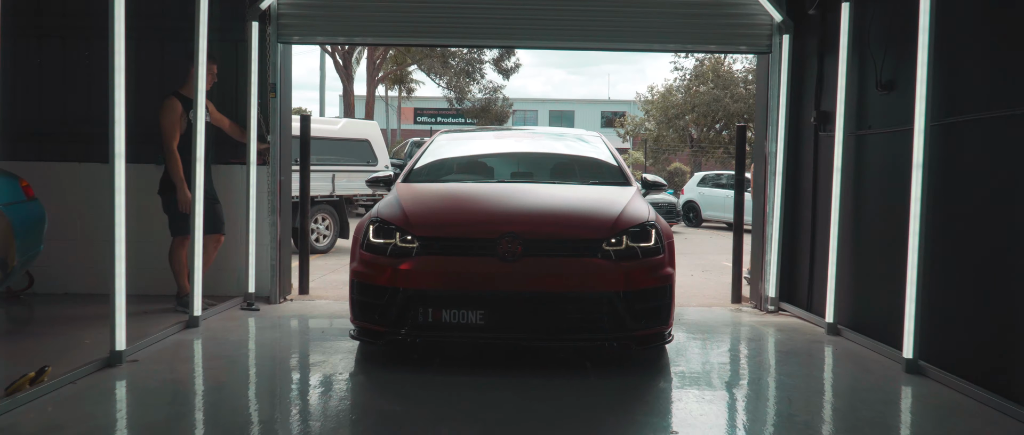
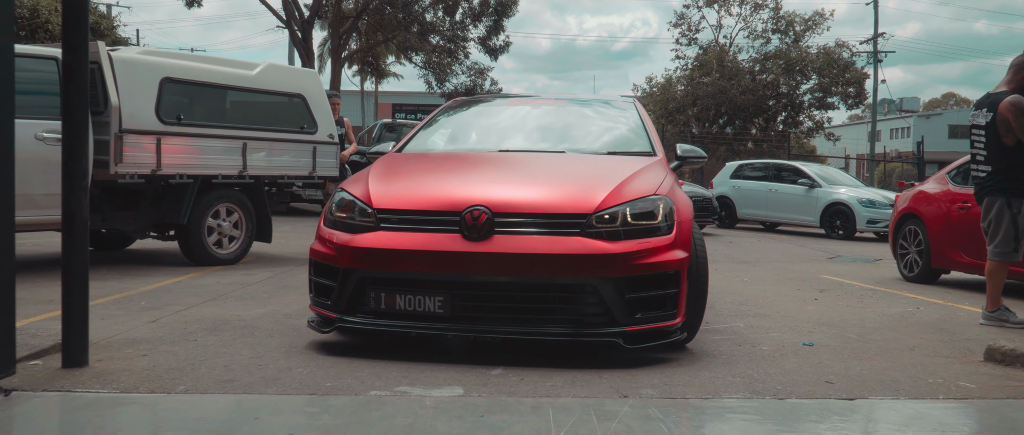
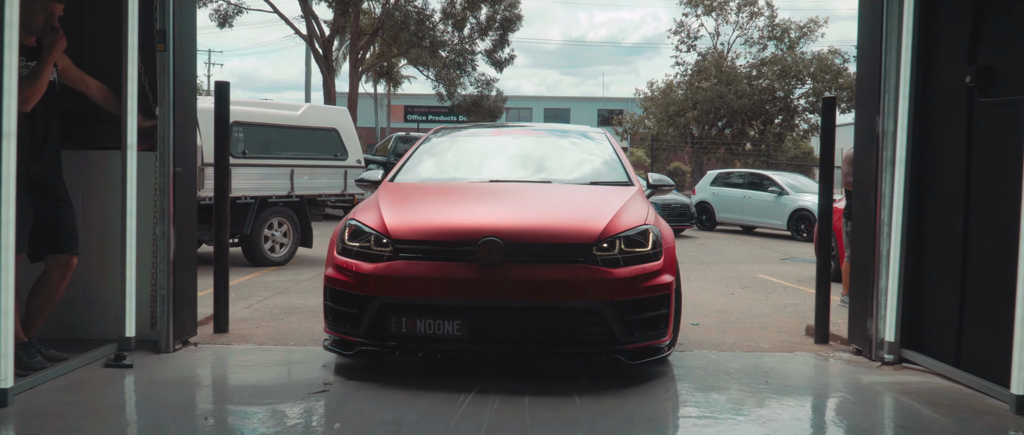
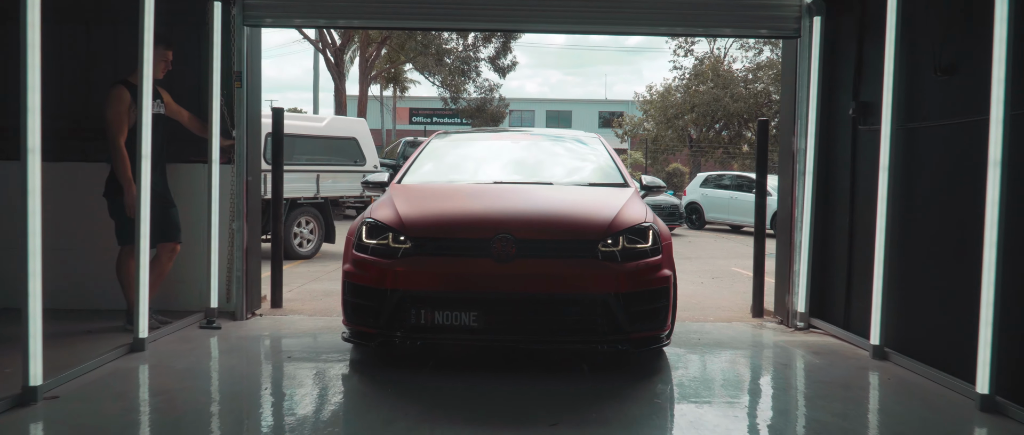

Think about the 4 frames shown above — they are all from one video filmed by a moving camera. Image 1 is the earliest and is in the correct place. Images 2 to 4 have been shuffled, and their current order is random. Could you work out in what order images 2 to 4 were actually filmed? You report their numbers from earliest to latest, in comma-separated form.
4, 3, 2
